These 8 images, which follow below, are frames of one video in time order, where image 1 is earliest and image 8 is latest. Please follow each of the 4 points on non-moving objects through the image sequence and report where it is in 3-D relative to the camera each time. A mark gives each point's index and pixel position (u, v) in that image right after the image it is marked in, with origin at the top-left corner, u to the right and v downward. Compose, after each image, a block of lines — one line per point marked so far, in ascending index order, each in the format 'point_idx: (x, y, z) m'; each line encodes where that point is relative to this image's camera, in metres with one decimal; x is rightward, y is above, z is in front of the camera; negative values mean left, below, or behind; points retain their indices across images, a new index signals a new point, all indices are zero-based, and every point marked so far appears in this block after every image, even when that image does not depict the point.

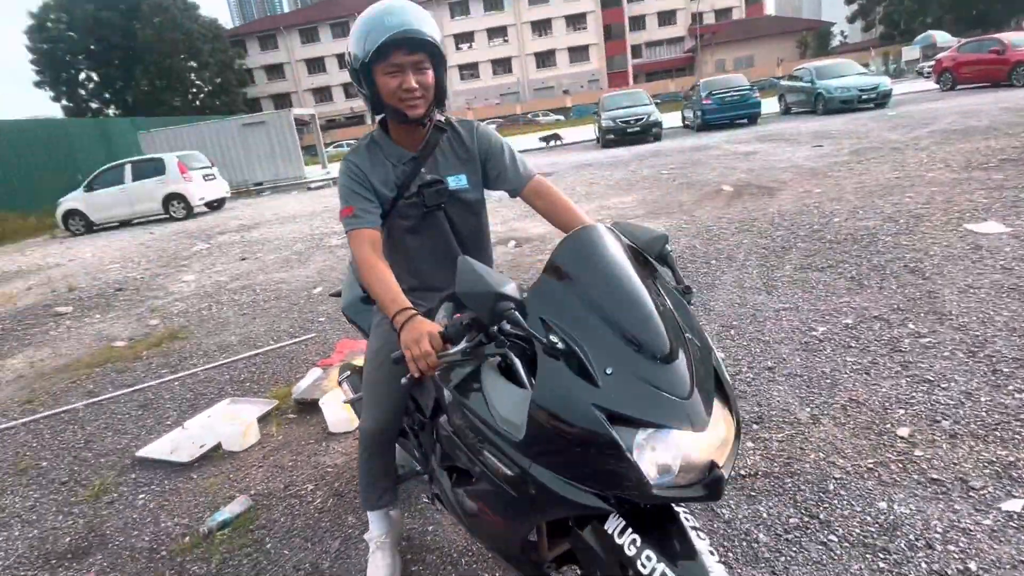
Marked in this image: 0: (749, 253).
0: (+2.5, +0.4, +5.0) m
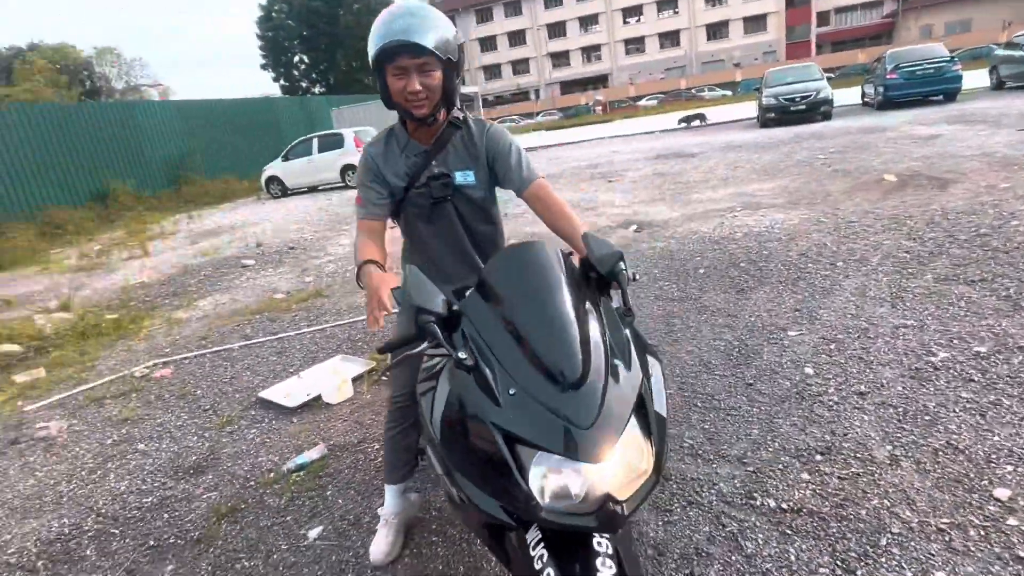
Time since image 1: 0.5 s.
0: (+3.3, +0.3, +4.3) m
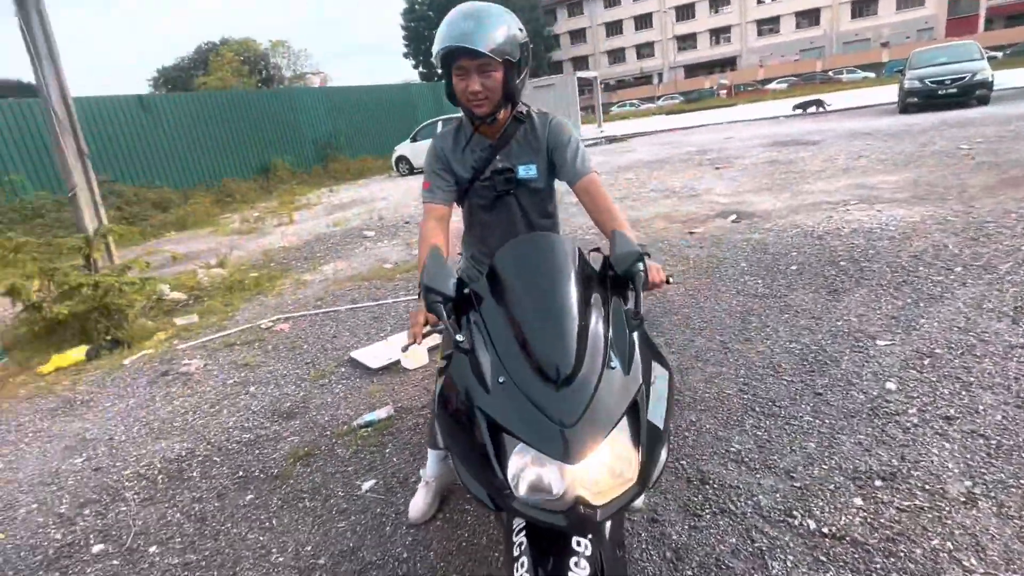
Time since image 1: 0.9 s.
0: (+3.8, +0.2, +3.6) m
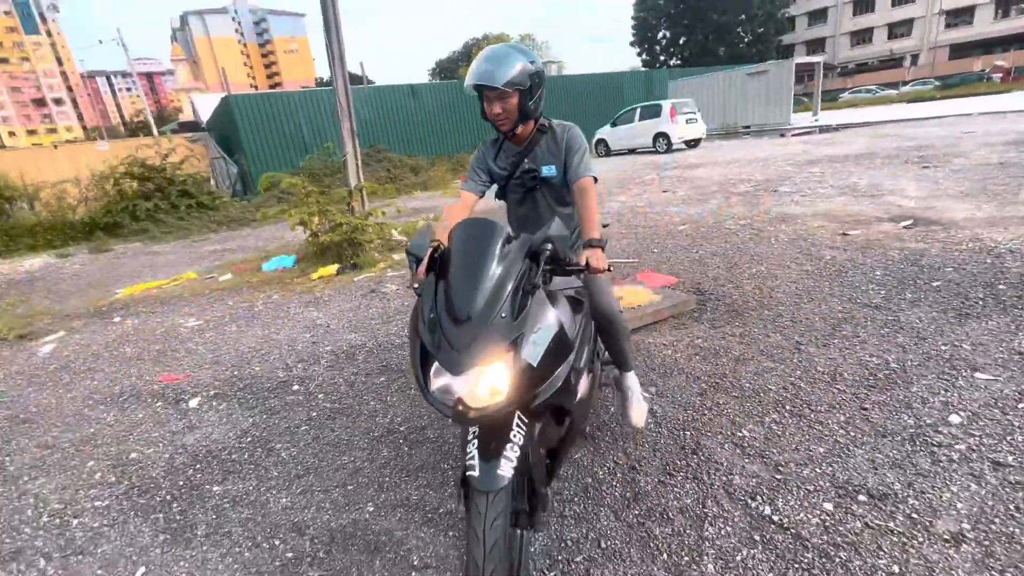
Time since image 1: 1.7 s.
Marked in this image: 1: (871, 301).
0: (+4.3, -0.2, +2.7) m
1: (+2.7, -0.1, +3.6) m
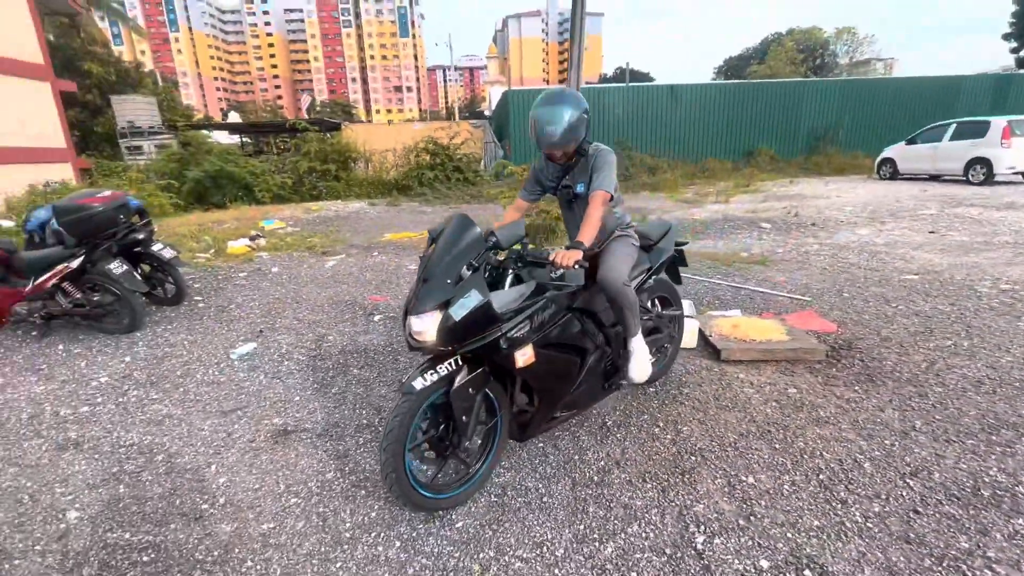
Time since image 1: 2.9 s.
0: (+4.1, -1.1, +1.1) m
1: (+3.2, -0.7, +2.6) m
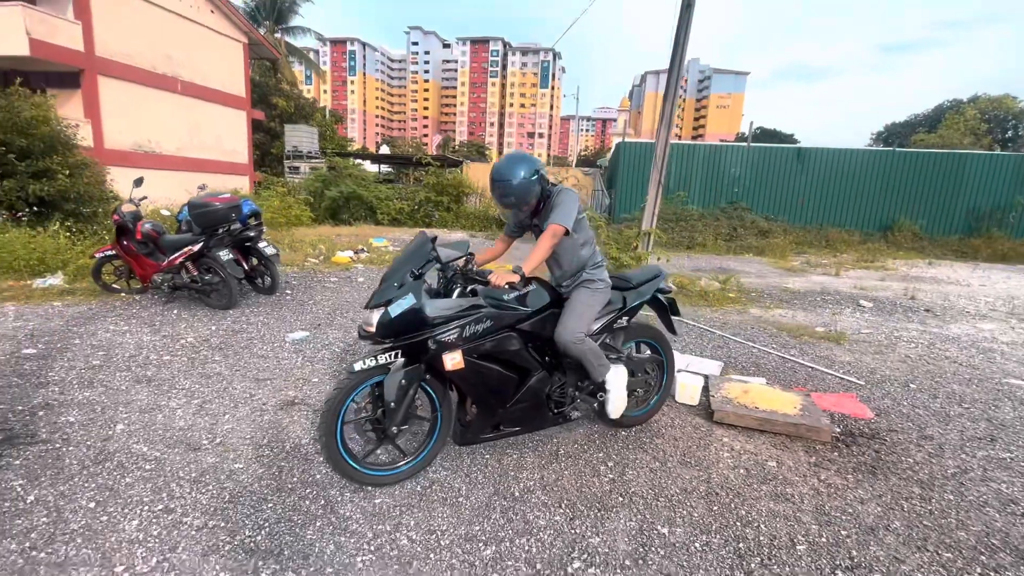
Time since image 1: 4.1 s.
0: (+3.3, -1.6, +0.4) m
1: (+2.8, -1.2, +2.1) m
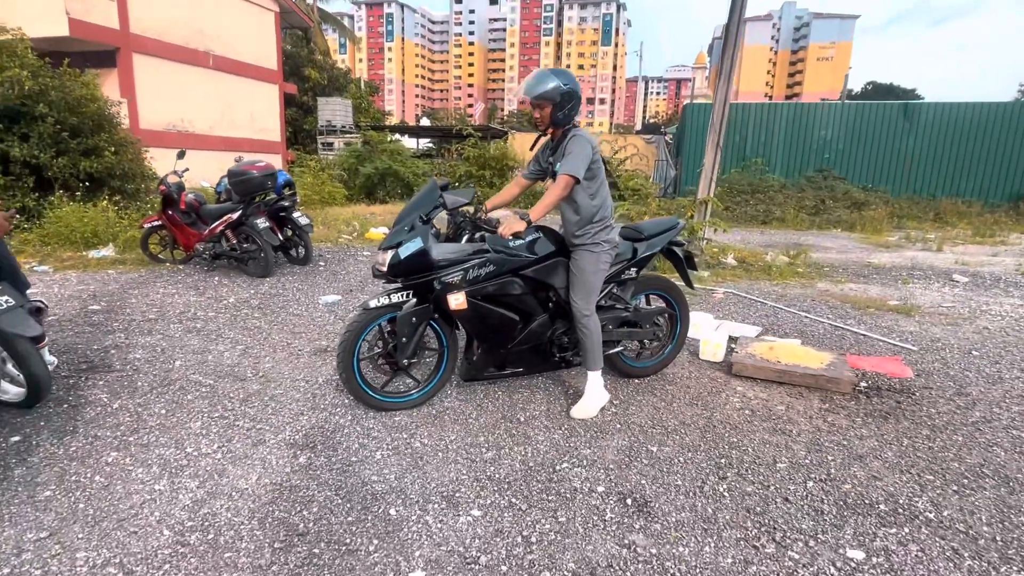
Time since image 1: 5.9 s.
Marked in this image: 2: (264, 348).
0: (+3.2, -1.4, +0.4) m
1: (+2.8, -0.9, +2.2) m
2: (-1.9, -0.4, +3.7) m
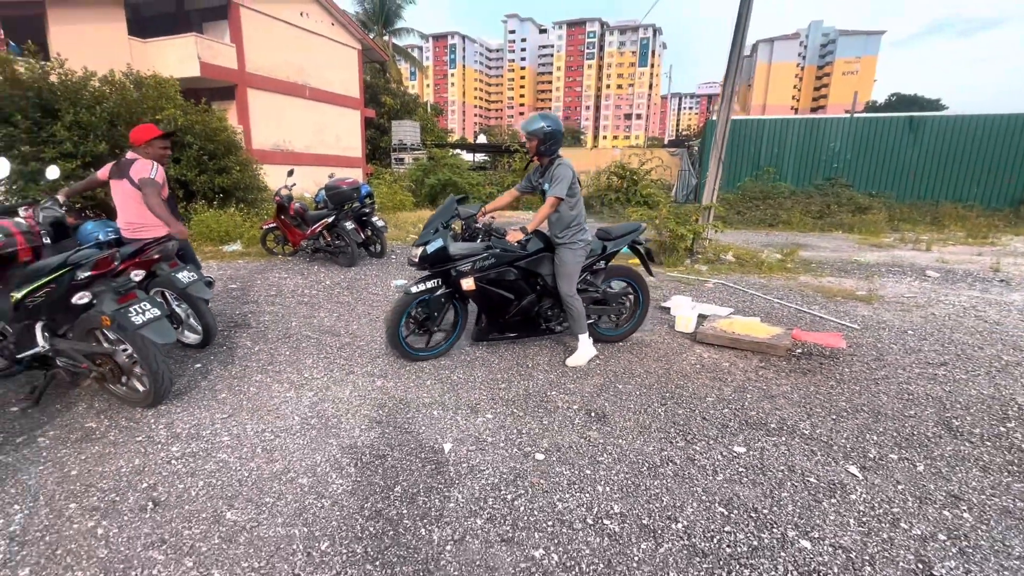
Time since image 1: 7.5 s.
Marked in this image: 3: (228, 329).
0: (+3.0, -1.3, +1.1) m
1: (+2.8, -0.9, +2.8) m
2: (-1.7, -0.3, +4.9) m
3: (-2.6, -0.4, +4.3) m
